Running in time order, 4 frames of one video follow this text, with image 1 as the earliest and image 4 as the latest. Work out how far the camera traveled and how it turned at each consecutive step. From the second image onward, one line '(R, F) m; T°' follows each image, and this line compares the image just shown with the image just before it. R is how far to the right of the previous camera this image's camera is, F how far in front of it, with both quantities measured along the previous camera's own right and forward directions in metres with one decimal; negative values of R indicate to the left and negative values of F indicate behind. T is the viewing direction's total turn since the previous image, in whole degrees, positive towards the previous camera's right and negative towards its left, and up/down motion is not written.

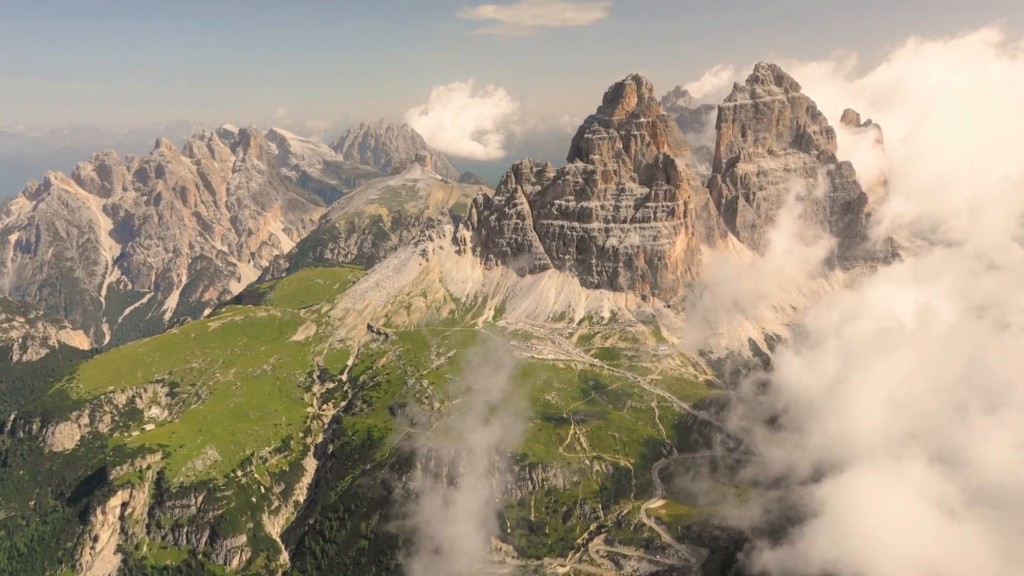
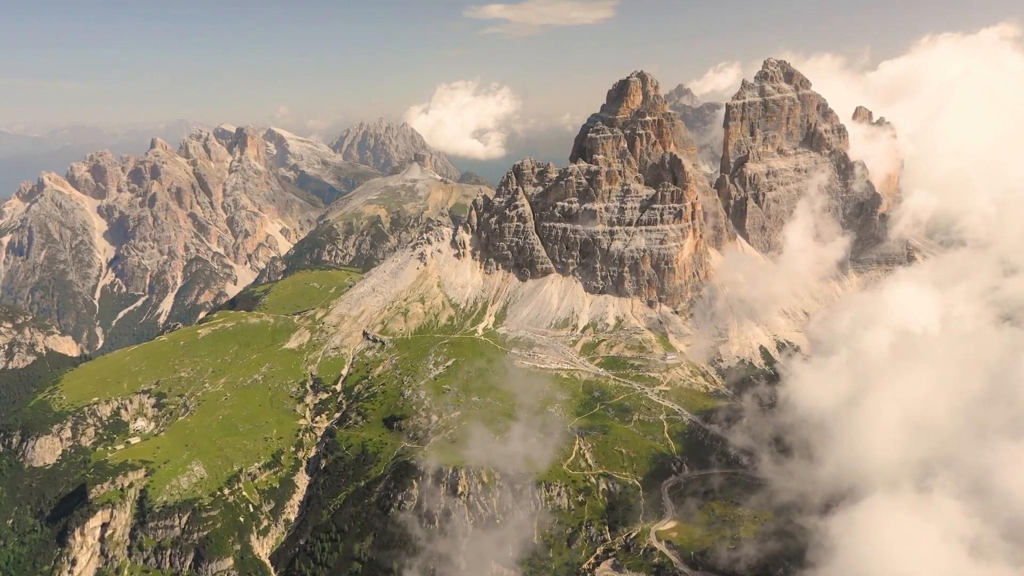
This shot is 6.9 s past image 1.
(+0.1, +12.0) m; 0°
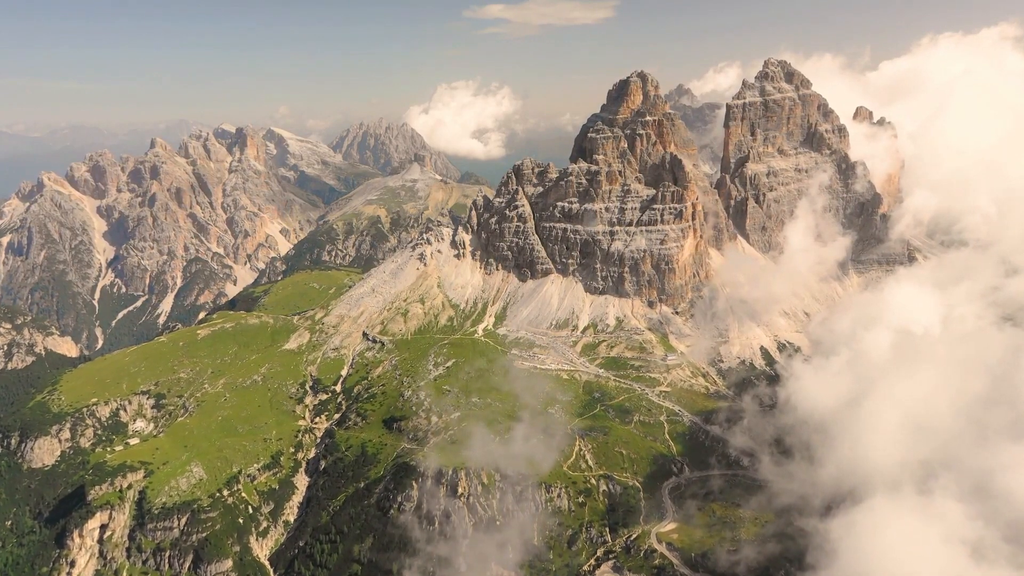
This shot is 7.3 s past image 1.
(0.0, +0.7) m; 0°
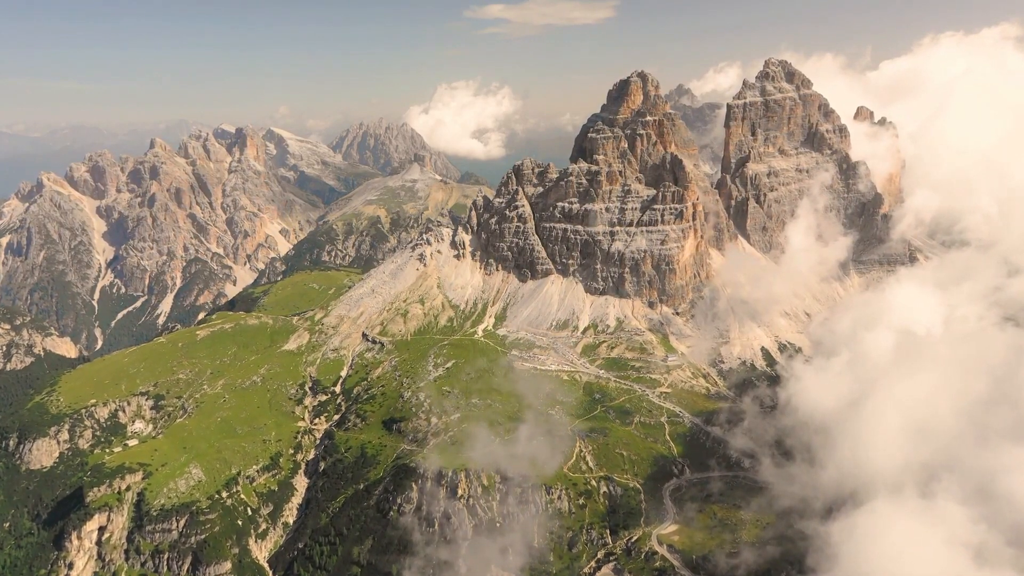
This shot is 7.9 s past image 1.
(0.0, +0.9) m; 0°
